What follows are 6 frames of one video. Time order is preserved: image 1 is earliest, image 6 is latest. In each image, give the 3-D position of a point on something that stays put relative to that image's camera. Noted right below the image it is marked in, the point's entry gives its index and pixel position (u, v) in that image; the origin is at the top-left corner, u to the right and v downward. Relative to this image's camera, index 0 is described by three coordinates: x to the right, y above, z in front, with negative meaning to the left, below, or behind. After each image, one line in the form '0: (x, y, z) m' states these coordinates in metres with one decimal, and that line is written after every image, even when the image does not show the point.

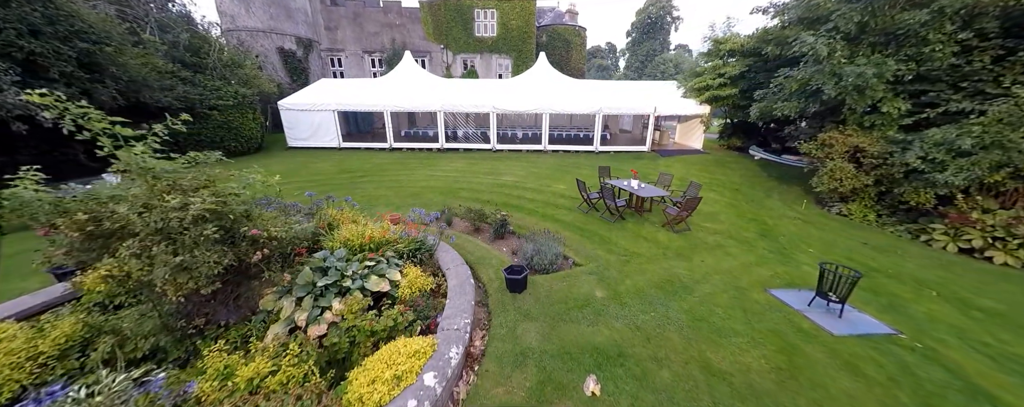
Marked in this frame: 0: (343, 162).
0: (-6.9, +1.7, +11.9) m
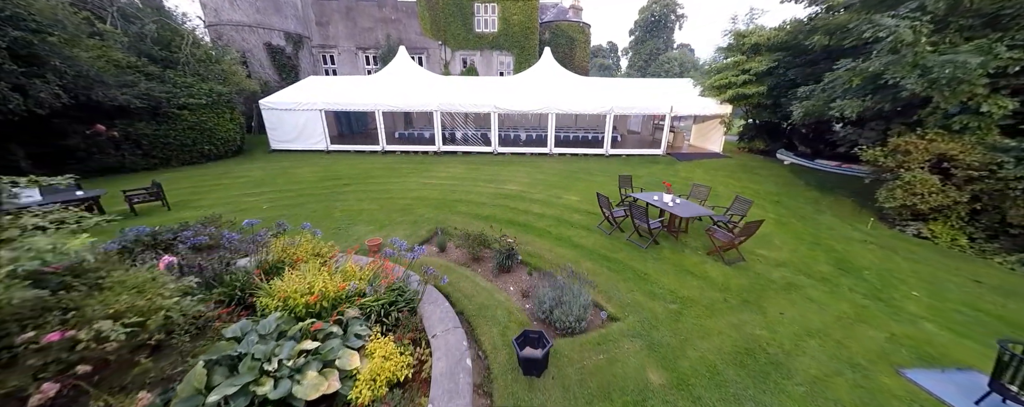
0: (-6.7, +1.3, +10.8) m
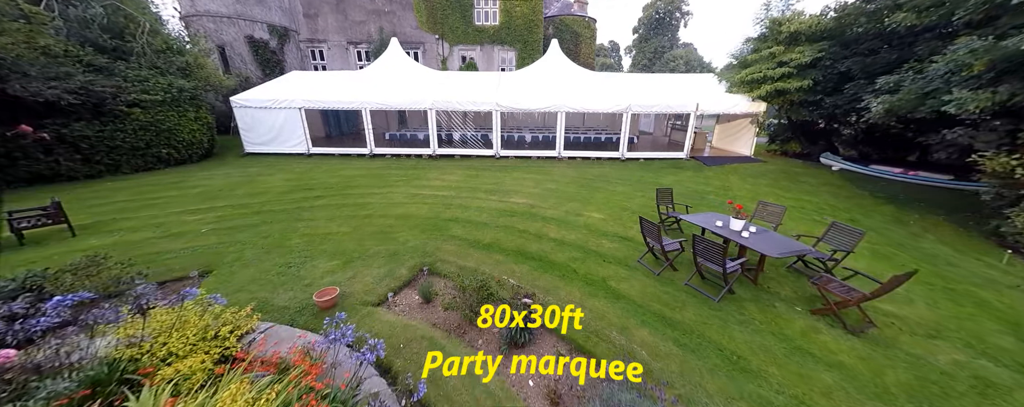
0: (-6.6, +1.0, +9.3) m
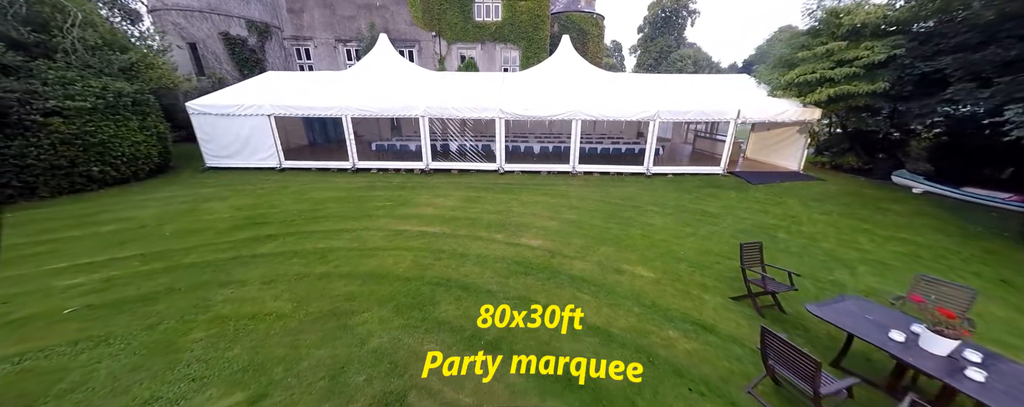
0: (-6.4, +0.2, +7.7) m
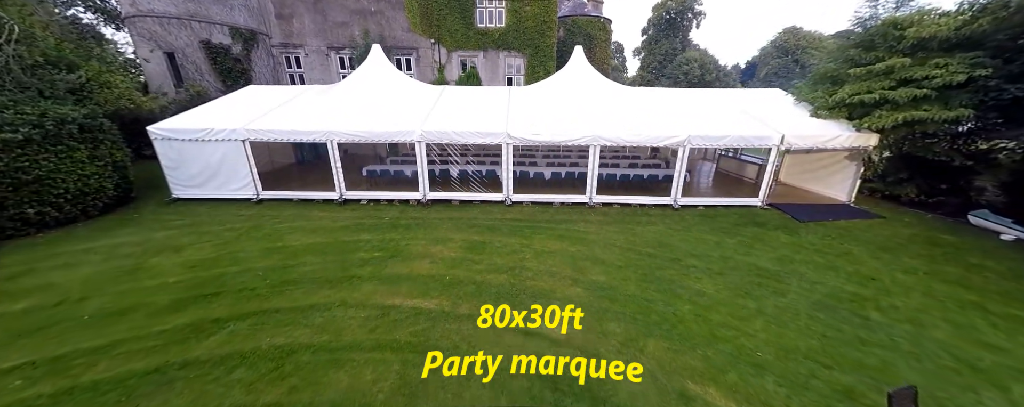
0: (-6.1, -0.9, +6.4) m
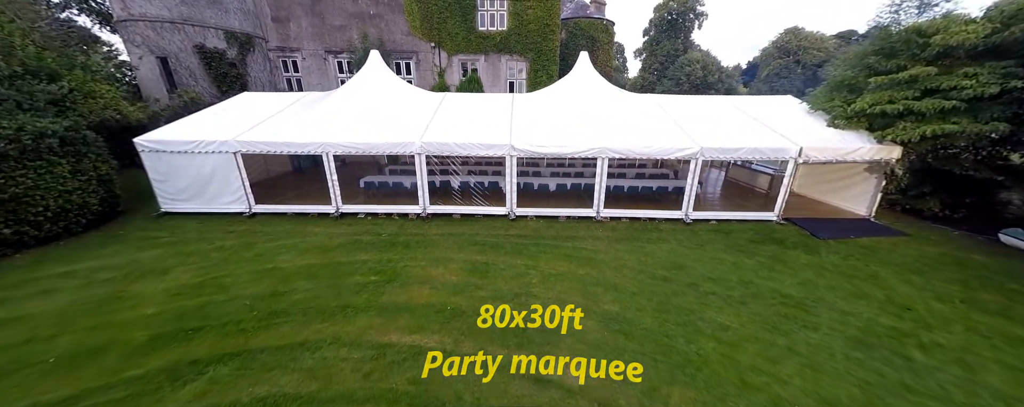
0: (-6.0, -1.3, +6.1) m
